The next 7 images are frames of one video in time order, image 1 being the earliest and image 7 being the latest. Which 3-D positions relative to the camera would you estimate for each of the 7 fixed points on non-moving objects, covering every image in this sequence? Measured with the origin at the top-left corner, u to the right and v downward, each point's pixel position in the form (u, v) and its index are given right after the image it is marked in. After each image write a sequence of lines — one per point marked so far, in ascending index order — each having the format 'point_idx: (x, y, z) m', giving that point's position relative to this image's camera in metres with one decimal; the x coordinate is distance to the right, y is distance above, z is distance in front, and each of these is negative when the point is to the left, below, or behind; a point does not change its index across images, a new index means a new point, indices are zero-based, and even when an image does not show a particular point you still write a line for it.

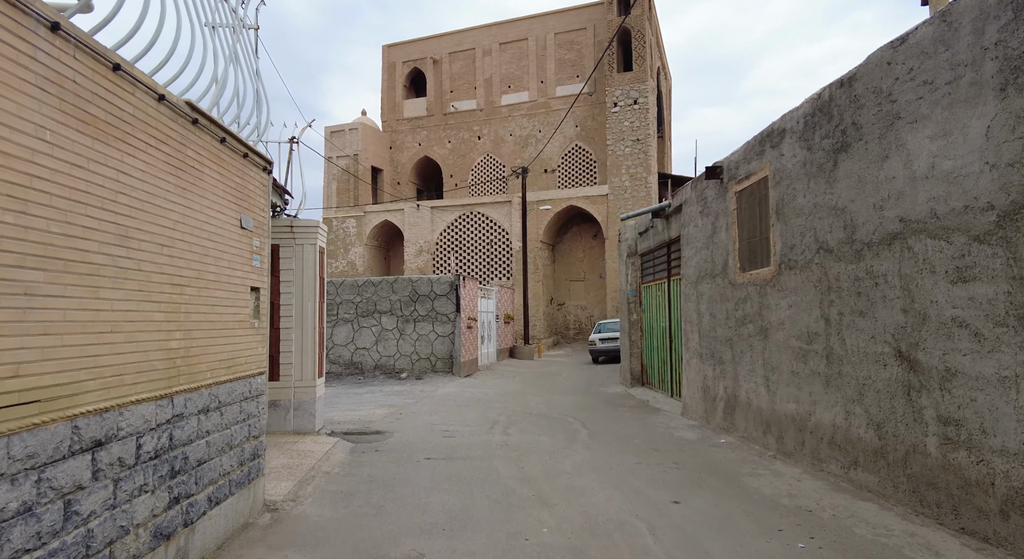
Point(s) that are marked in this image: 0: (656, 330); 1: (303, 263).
0: (+2.3, -0.8, +10.0) m
1: (-2.2, +0.2, +6.5) m
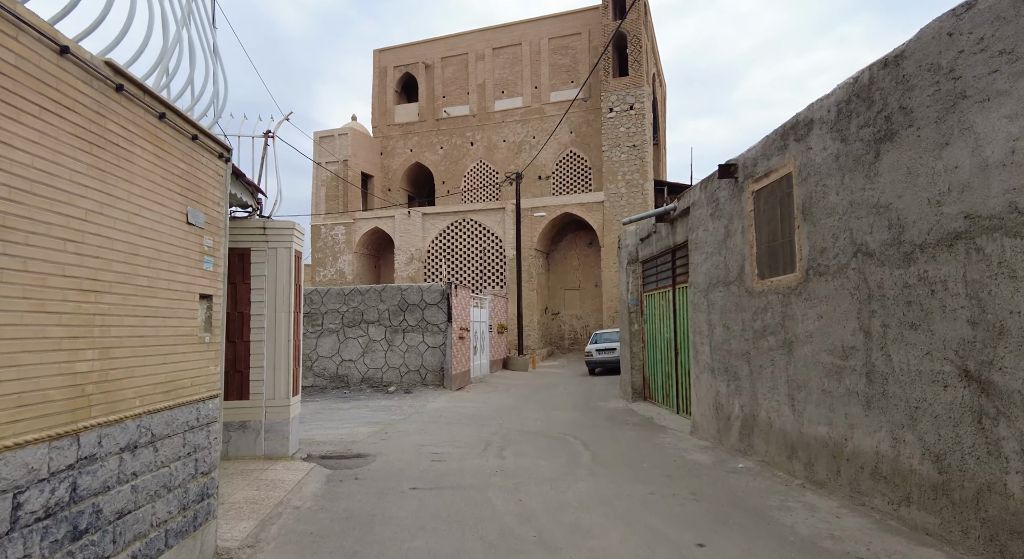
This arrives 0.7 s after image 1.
0: (+2.2, -0.9, +9.4) m
1: (-2.2, +0.1, +5.9) m
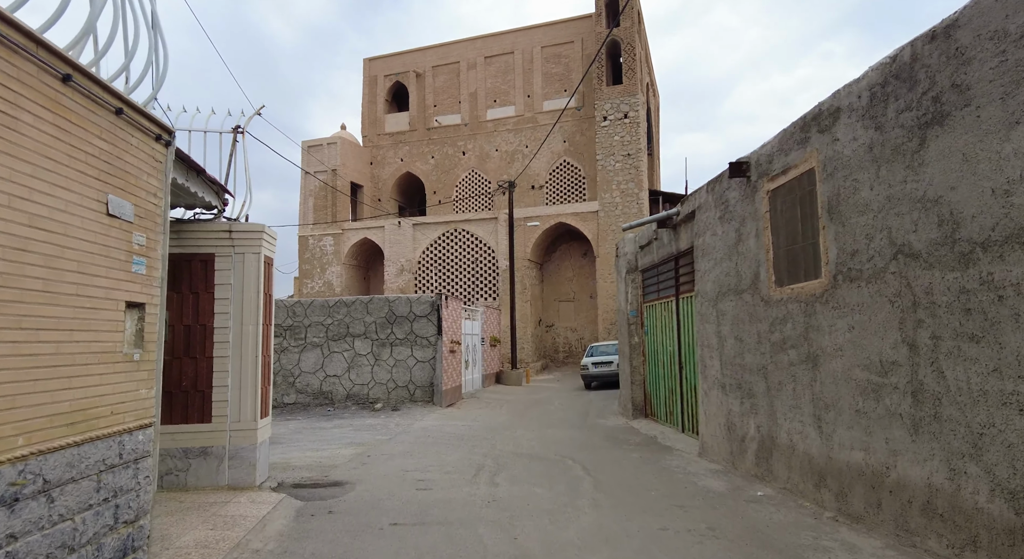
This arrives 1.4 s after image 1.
0: (+2.1, -1.1, +8.9) m
1: (-2.3, 0.0, +5.3) m
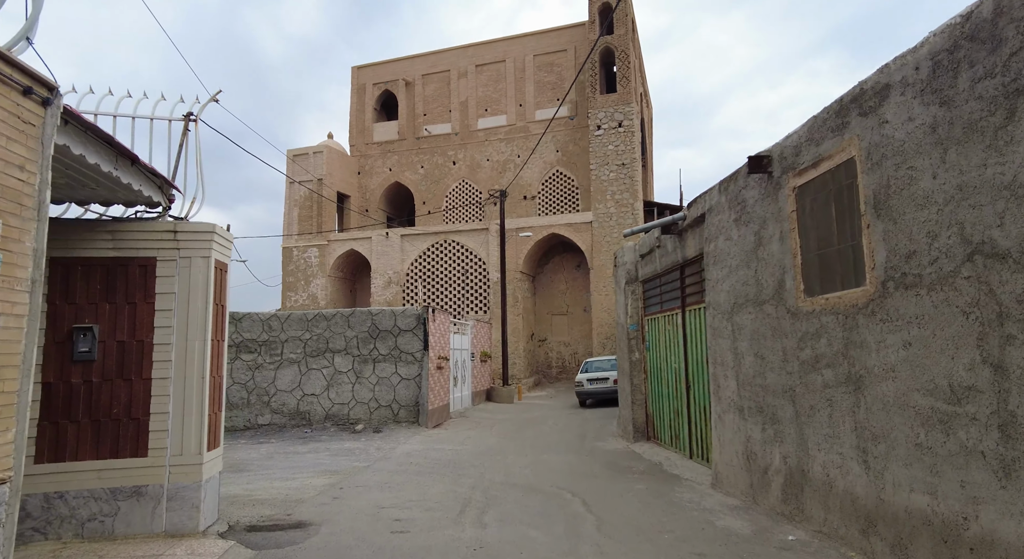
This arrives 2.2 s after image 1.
0: (+2.0, -1.2, +8.2) m
1: (-2.4, 0.0, +4.6) m
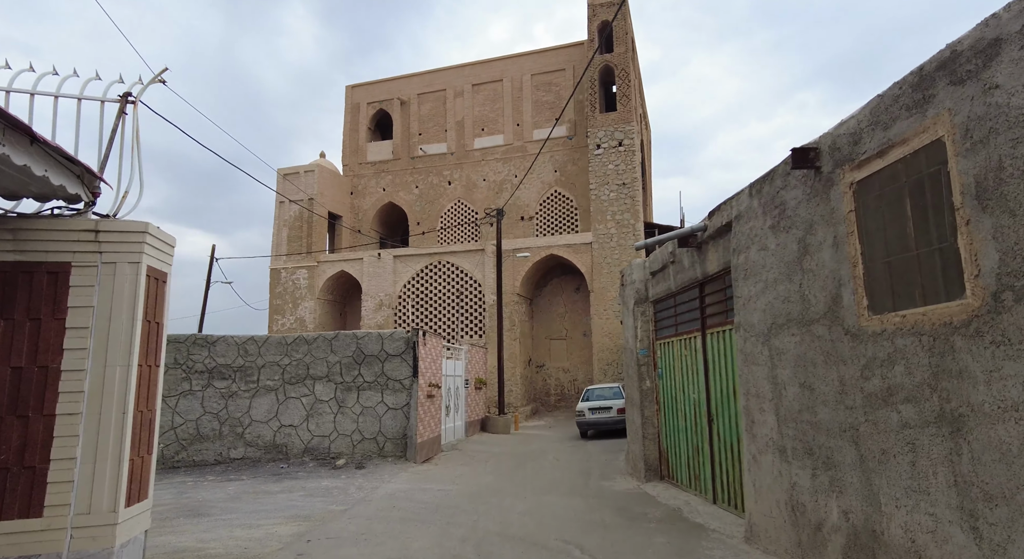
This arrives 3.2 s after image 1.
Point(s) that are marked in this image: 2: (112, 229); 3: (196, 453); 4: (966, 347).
0: (+2.0, -1.4, +7.2) m
1: (-2.4, -0.1, +3.7) m
2: (-2.4, +0.3, +3.8) m
3: (-5.4, -3.0, +10.6) m
4: (+2.2, -0.3, +3.0) m
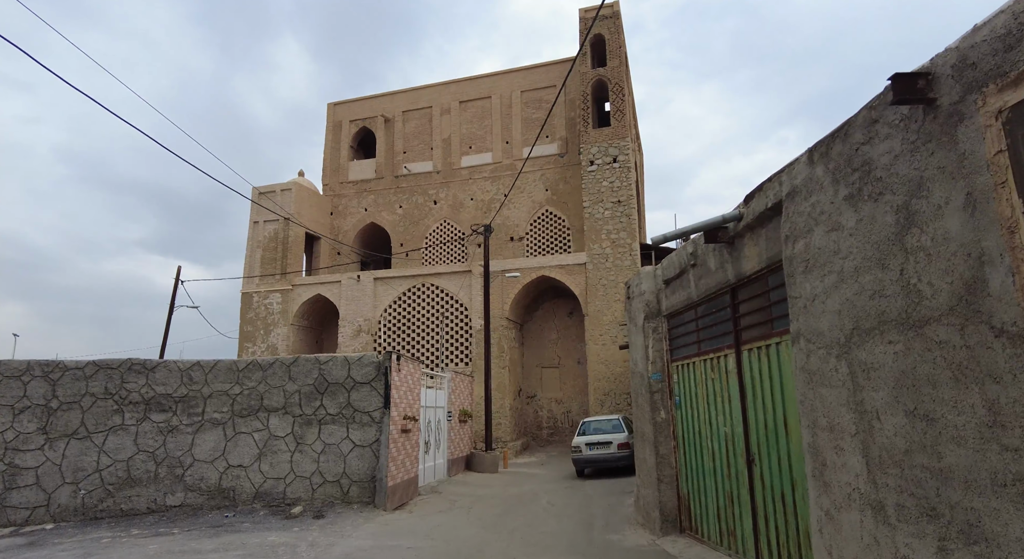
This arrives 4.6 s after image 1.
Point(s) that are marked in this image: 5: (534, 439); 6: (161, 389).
0: (+1.9, -1.5, +5.8) m
1: (-2.4, 0.0, +2.3) m
2: (-2.5, +0.4, +2.3) m
3: (-5.6, -3.2, +8.9) m
4: (+2.2, -0.2, +1.7) m
5: (+0.7, -5.0, +19.8) m
6: (-5.3, -1.7, +9.4) m
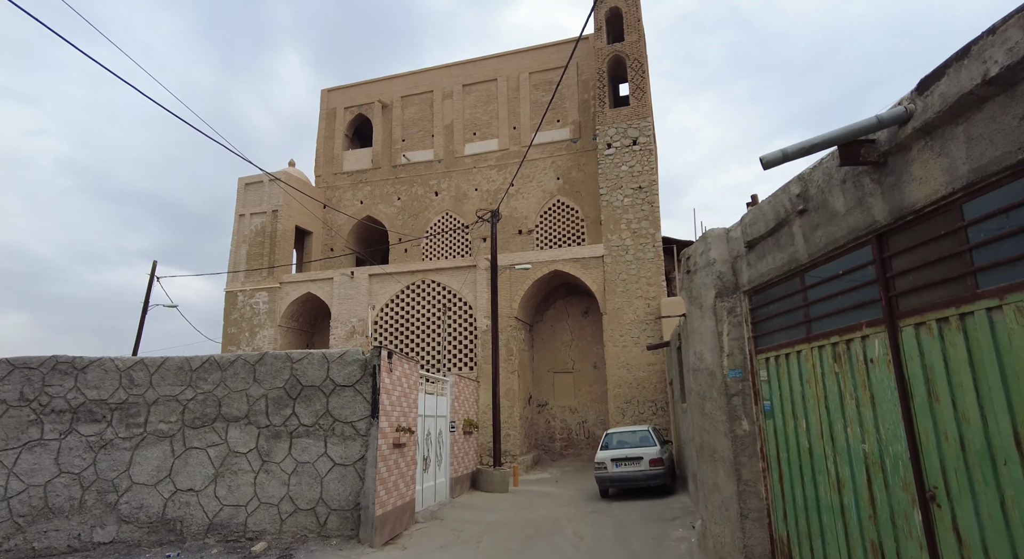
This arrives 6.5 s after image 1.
0: (+2.1, -1.1, +3.9) m
1: (-2.2, +0.4, +0.4) m
2: (-2.3, +0.8, +0.5) m
3: (-5.3, -2.9, +7.0) m
4: (+2.4, +0.2, -0.2) m
5: (+1.0, -4.9, +17.9) m
6: (-5.1, -1.4, +7.6) m
